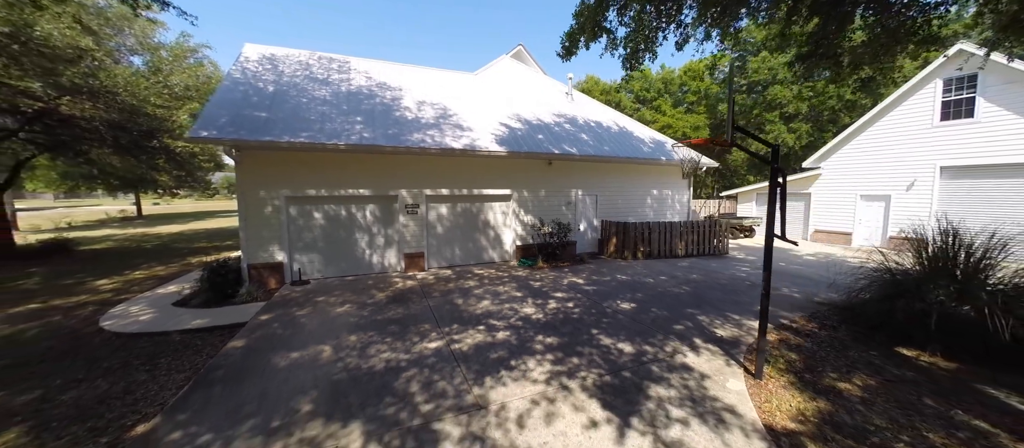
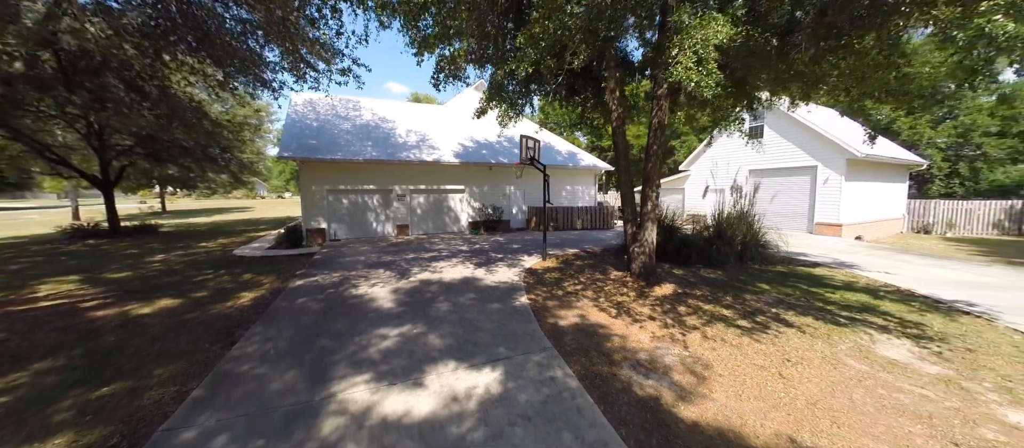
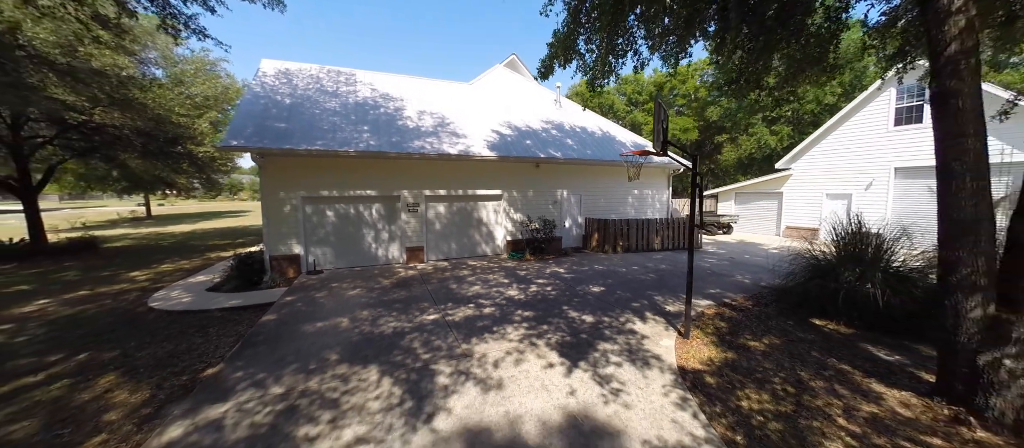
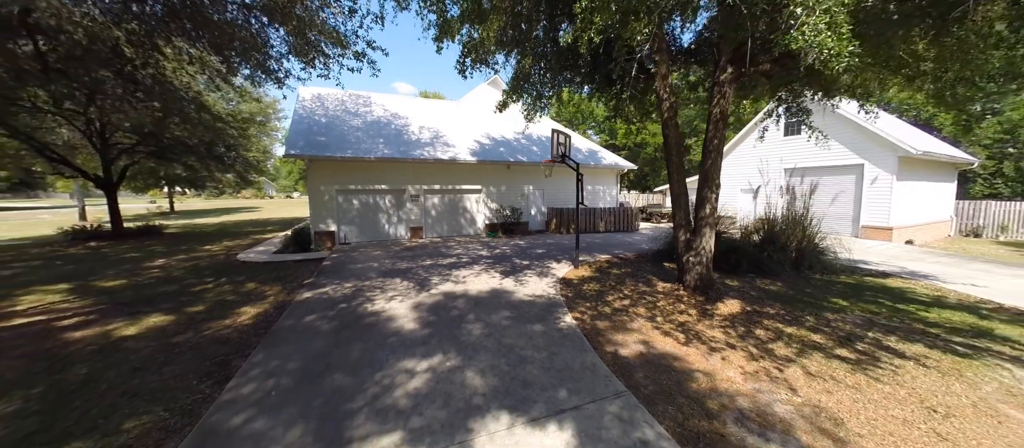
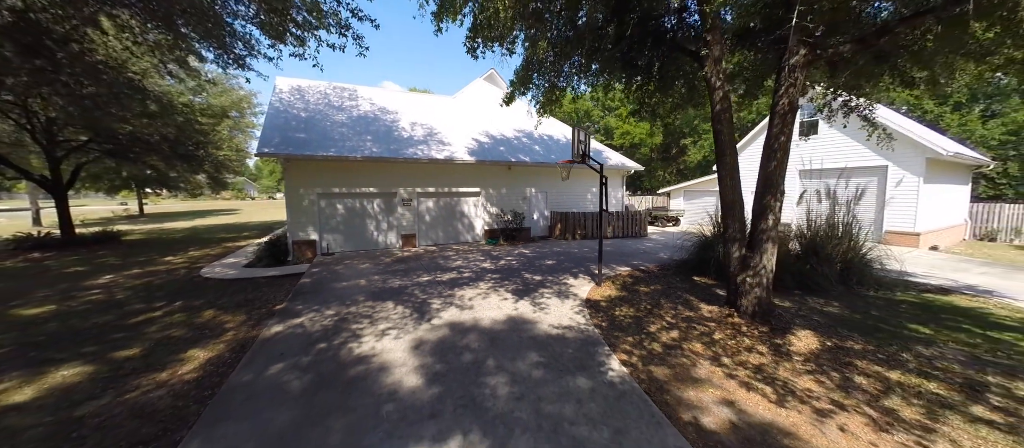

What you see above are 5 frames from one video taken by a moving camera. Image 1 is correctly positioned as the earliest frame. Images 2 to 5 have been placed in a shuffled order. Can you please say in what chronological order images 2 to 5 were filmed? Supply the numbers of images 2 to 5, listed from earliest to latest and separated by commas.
3, 5, 4, 2
